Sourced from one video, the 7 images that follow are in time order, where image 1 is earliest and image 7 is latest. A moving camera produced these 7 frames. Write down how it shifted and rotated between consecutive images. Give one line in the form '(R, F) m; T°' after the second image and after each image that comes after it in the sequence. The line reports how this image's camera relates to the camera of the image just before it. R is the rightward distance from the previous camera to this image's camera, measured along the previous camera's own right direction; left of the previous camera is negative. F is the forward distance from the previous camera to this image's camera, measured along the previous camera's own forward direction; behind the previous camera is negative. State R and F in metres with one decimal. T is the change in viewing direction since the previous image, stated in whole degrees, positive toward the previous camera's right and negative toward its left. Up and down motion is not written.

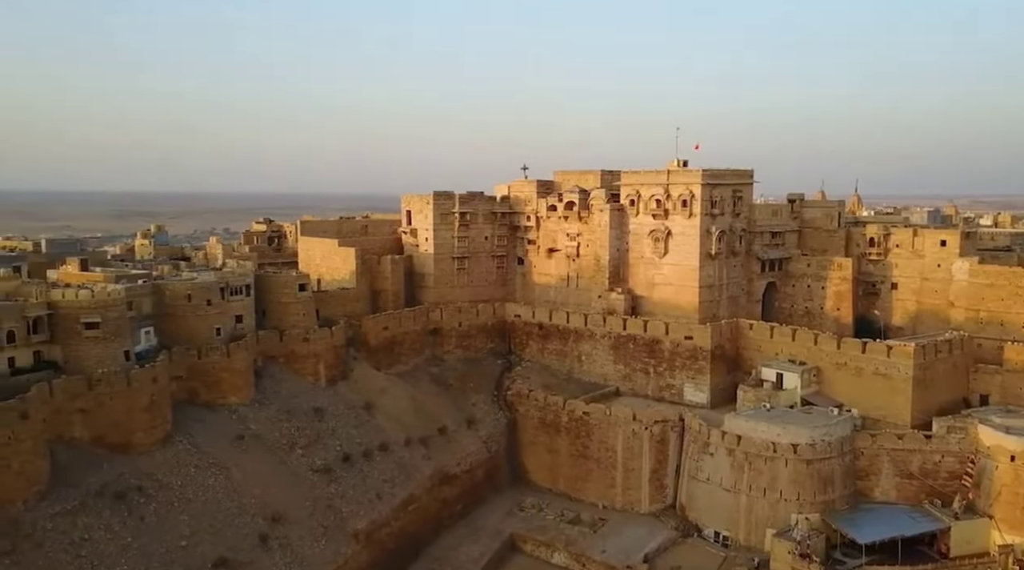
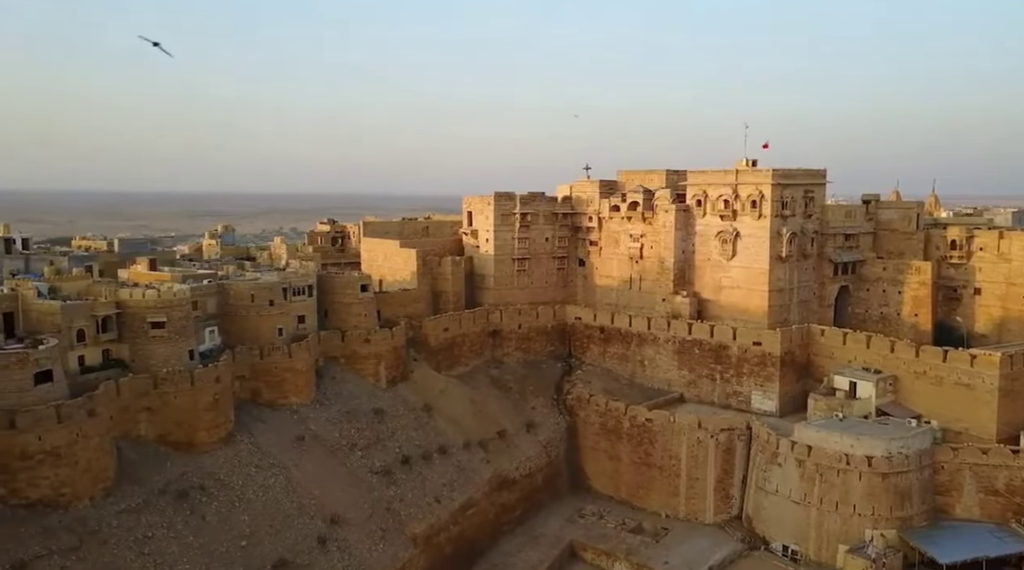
(0.0, +0.4) m; -4°
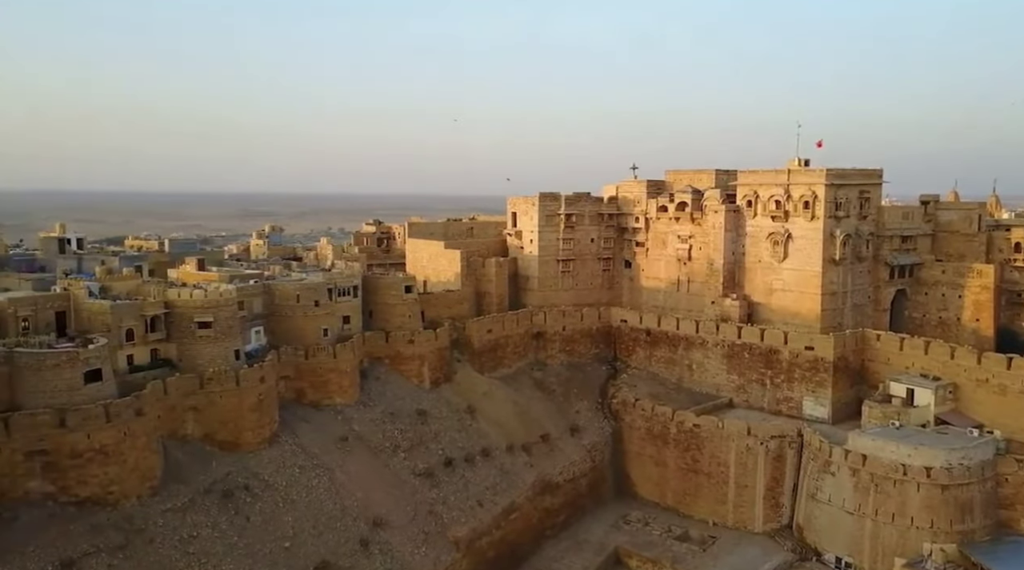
(0.0, +0.3) m; -3°
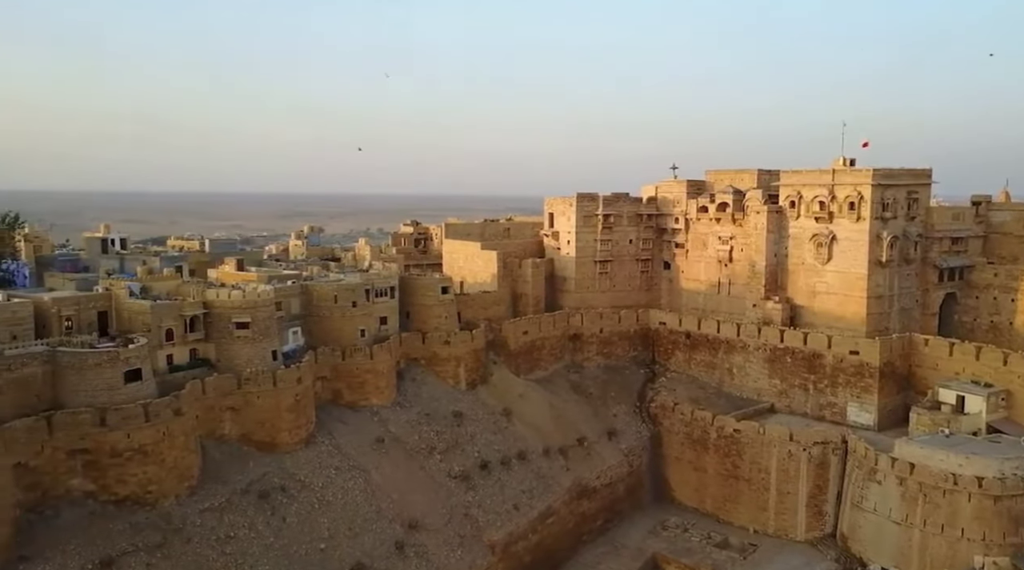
(0.0, +0.2) m; -3°
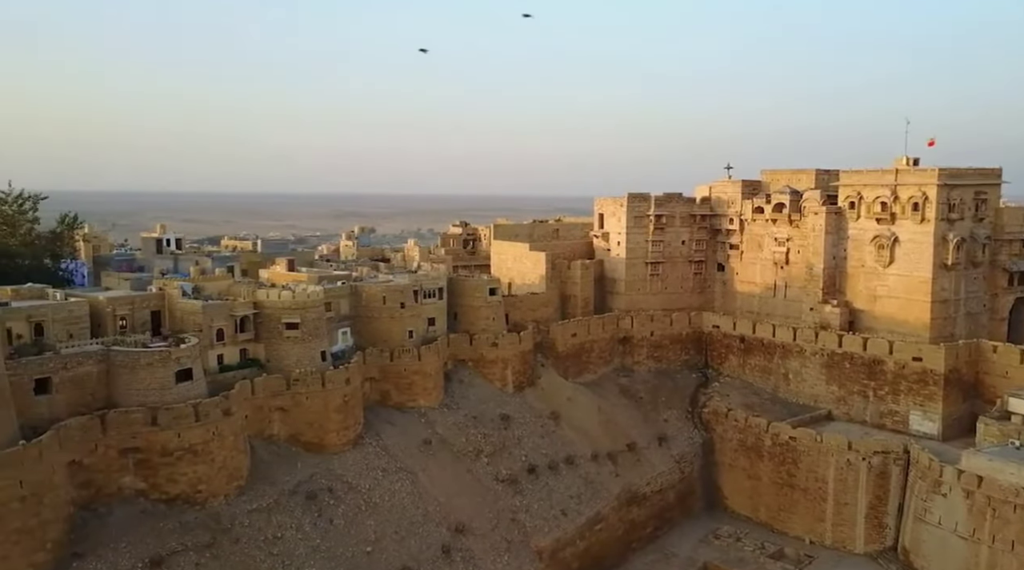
(0.0, +0.3) m; -3°
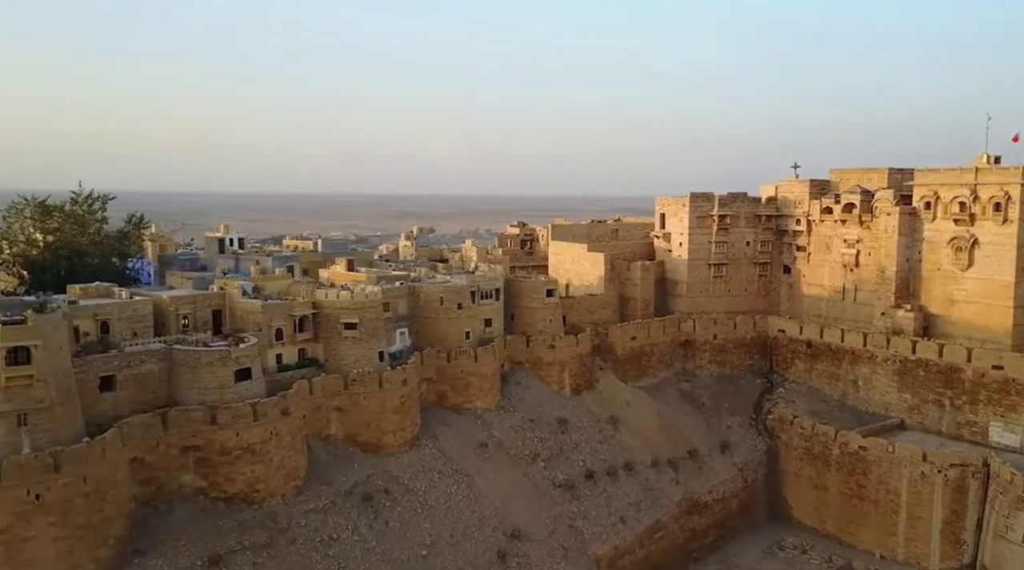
(0.0, +0.3) m; -4°
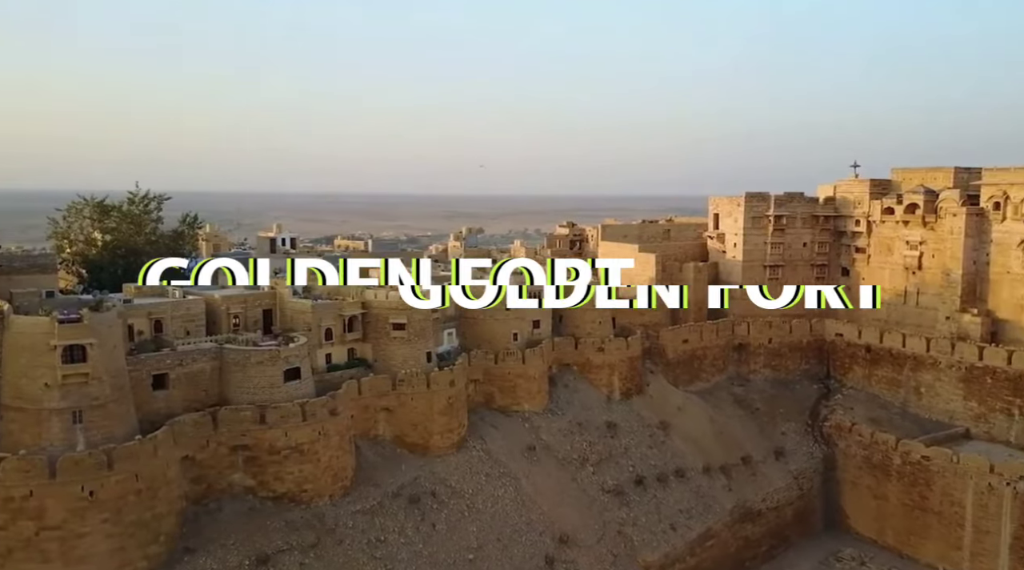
(0.0, +0.2) m; -3°
